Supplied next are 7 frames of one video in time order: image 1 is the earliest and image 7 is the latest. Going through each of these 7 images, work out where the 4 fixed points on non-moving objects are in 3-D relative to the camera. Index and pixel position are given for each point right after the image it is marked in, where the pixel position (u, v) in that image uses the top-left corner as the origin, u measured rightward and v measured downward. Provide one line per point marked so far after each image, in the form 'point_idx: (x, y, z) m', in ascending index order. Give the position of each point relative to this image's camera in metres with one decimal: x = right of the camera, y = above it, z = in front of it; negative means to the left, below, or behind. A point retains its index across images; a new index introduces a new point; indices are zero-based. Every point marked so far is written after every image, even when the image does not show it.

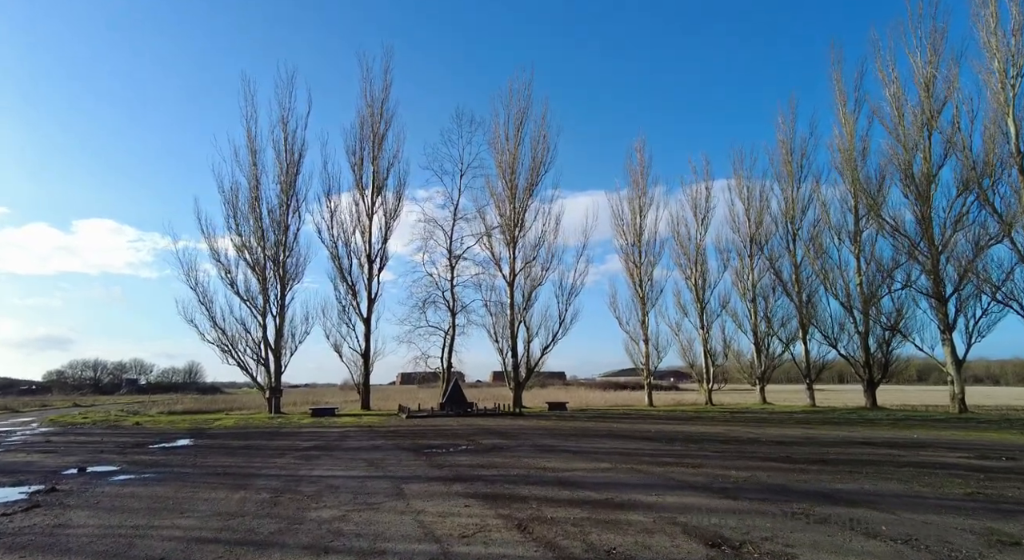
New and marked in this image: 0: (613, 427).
0: (+3.1, -4.5, +17.7) m
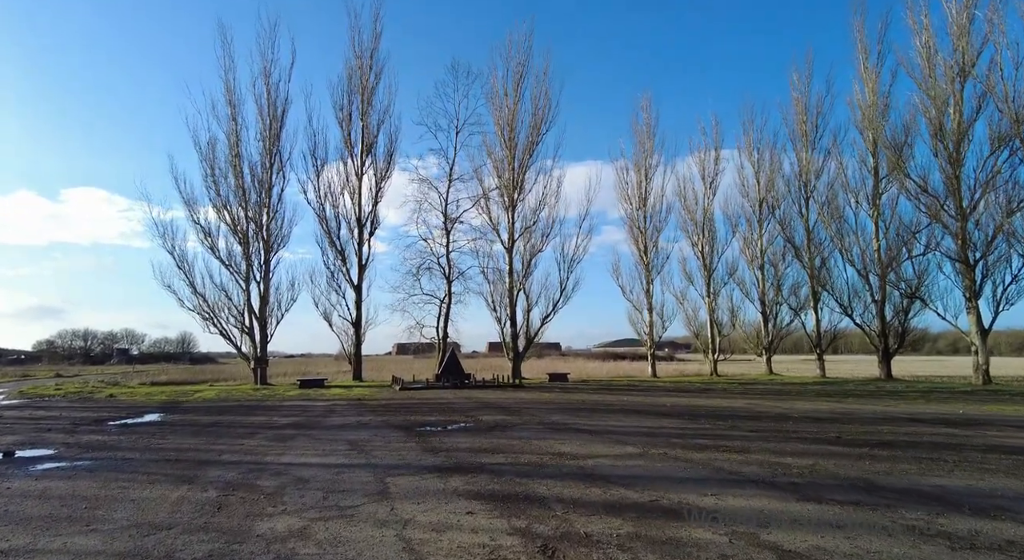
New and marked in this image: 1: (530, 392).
0: (+3.1, -3.4, +16.3) m
1: (+0.6, -3.7, +19.1) m
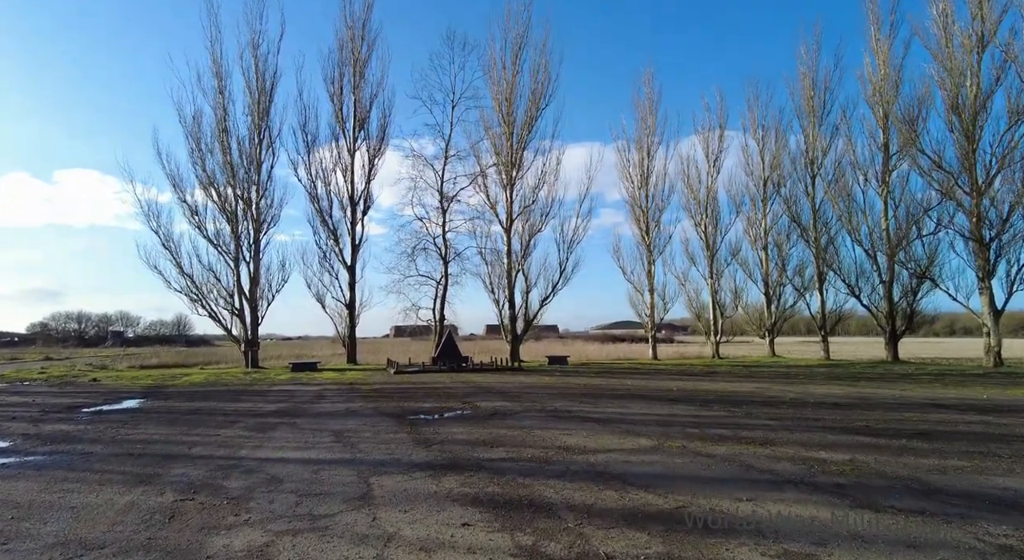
0: (+3.1, -2.8, +15.6) m
1: (+0.6, -3.1, +18.4) m
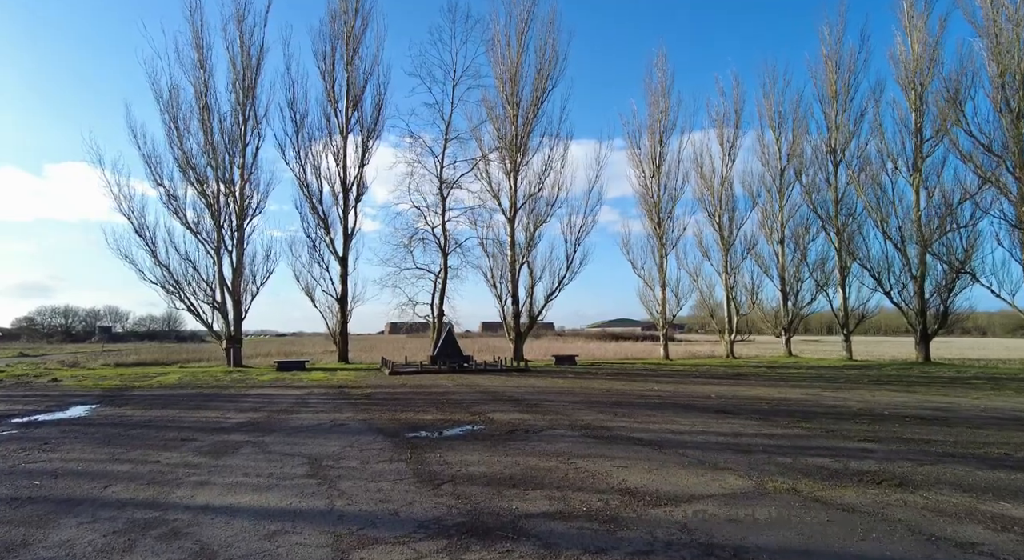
0: (+3.4, -2.6, +13.7) m
1: (+0.8, -2.8, +16.5) m
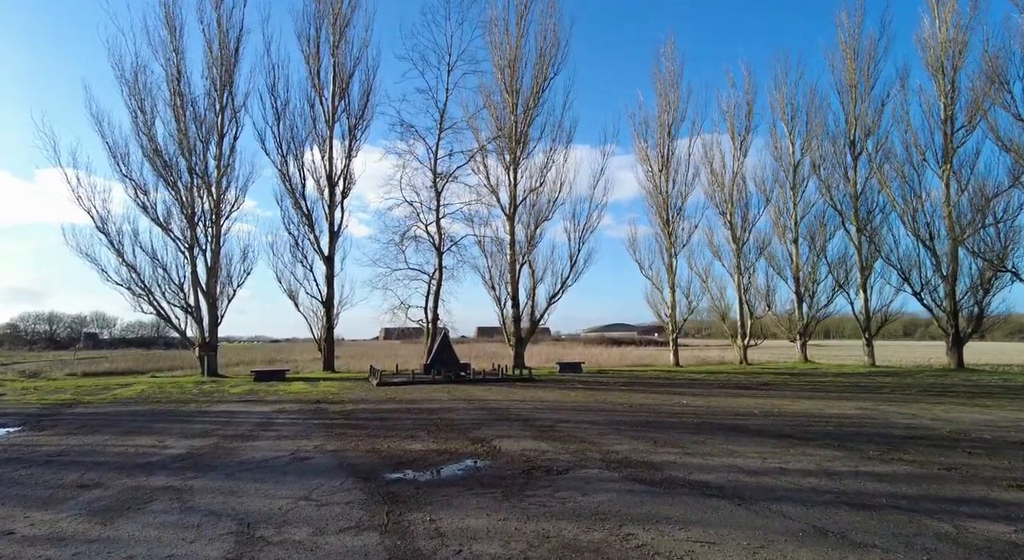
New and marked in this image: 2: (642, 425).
0: (+3.5, -2.5, +11.7) m
1: (+0.9, -2.8, +14.5) m
2: (+2.0, -2.2, +8.8) m
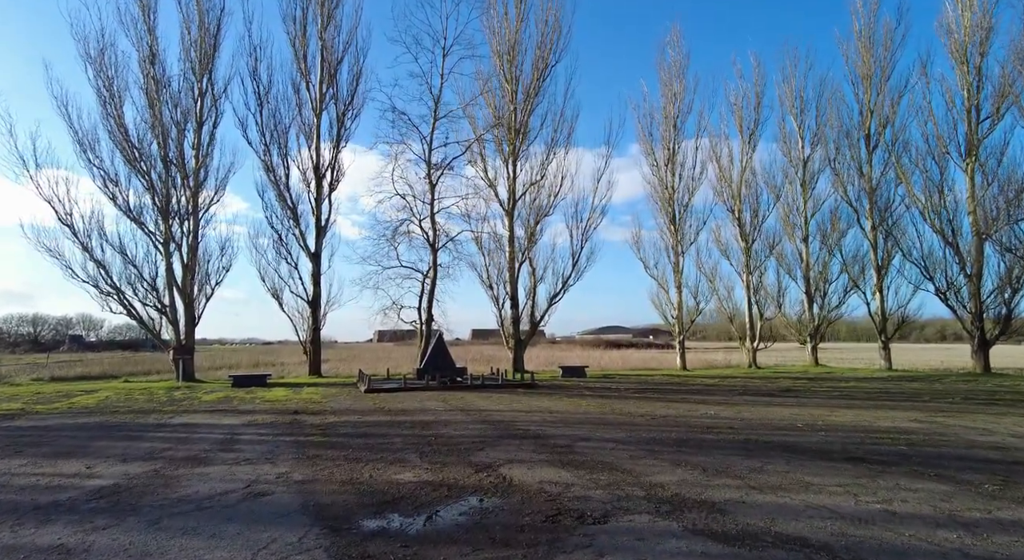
0: (+3.6, -2.4, +10.3) m
1: (+1.0, -2.7, +13.0) m
2: (+2.1, -2.1, +7.4) m
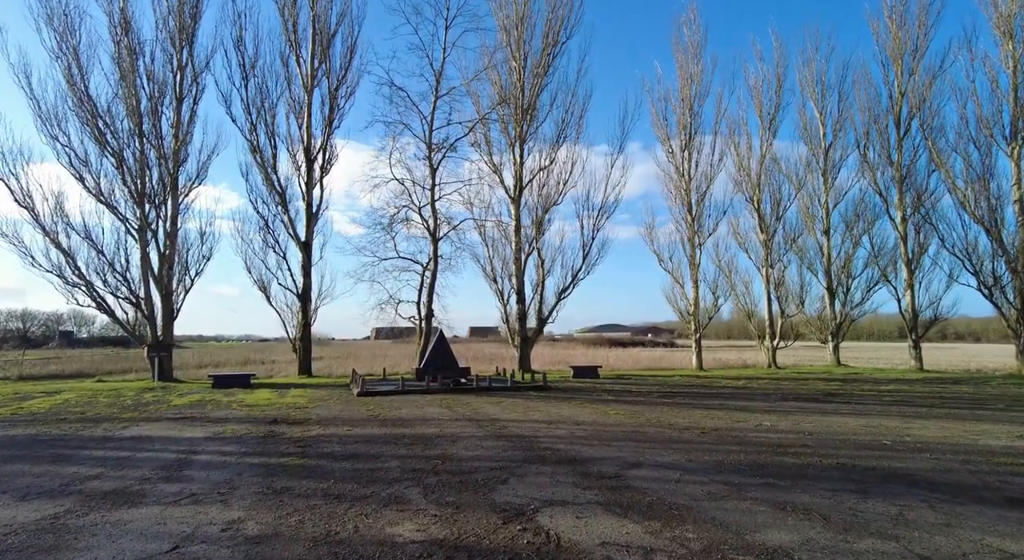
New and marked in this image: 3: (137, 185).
0: (+3.9, -2.2, +8.5) m
1: (+1.3, -2.4, +11.2) m
2: (+2.4, -1.9, +5.6) m
3: (-11.7, +3.0, +18.2) m
